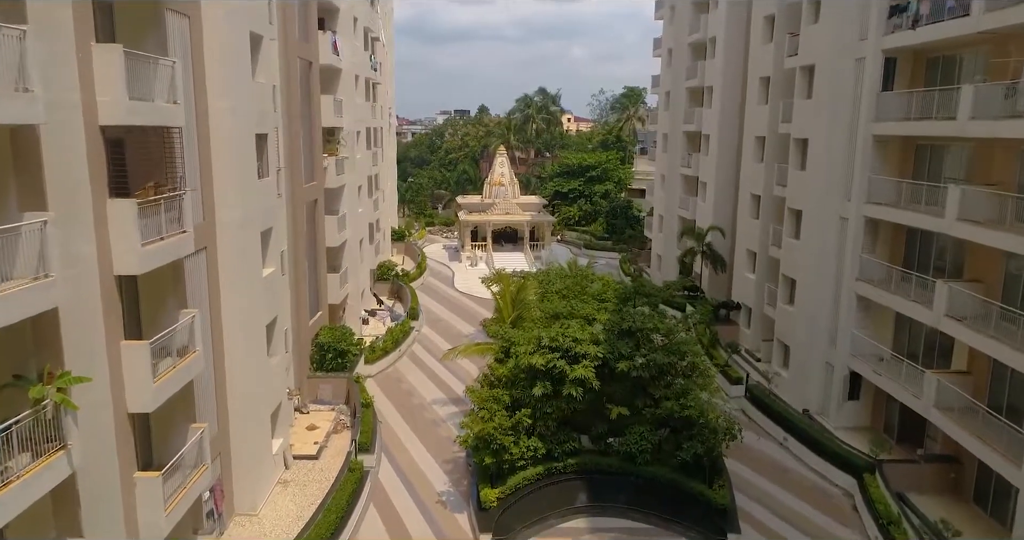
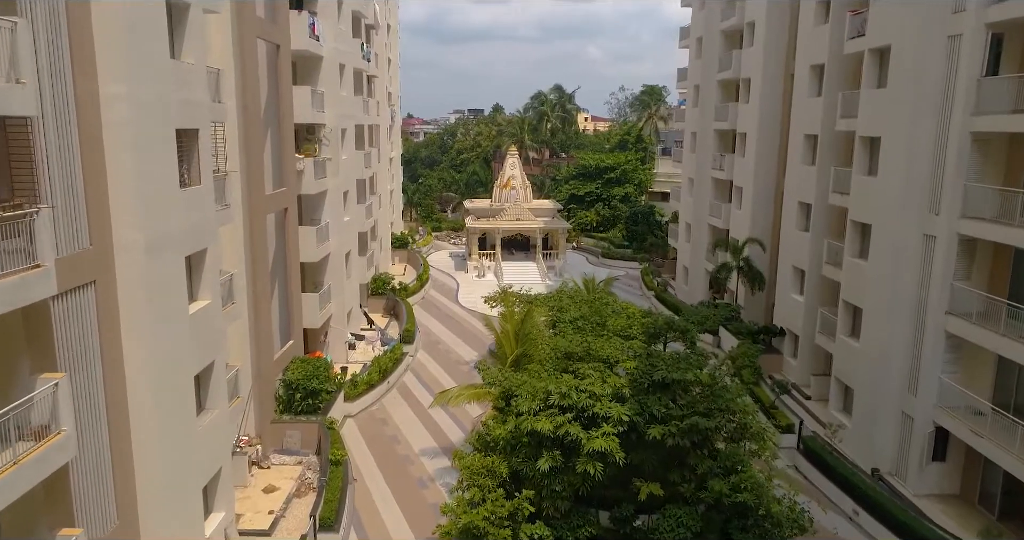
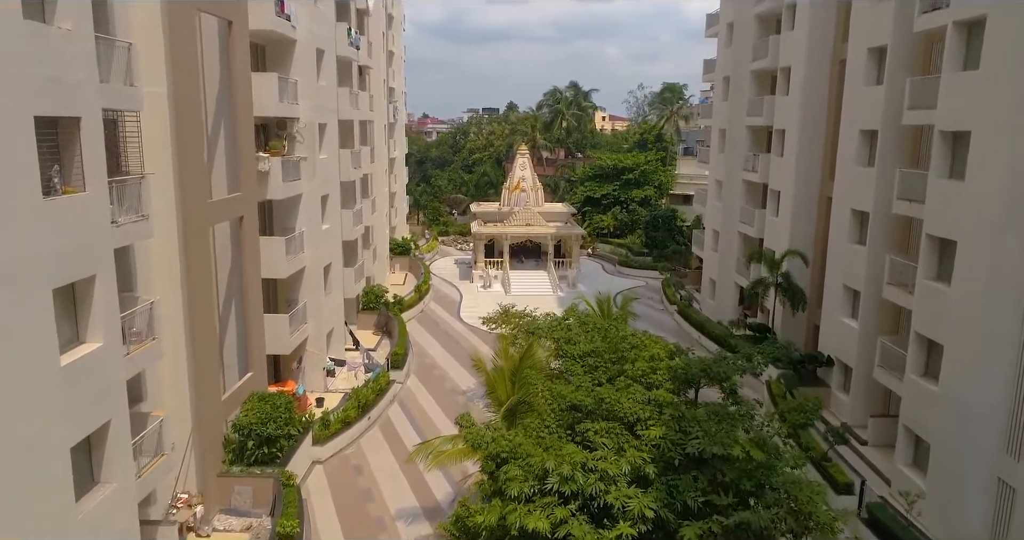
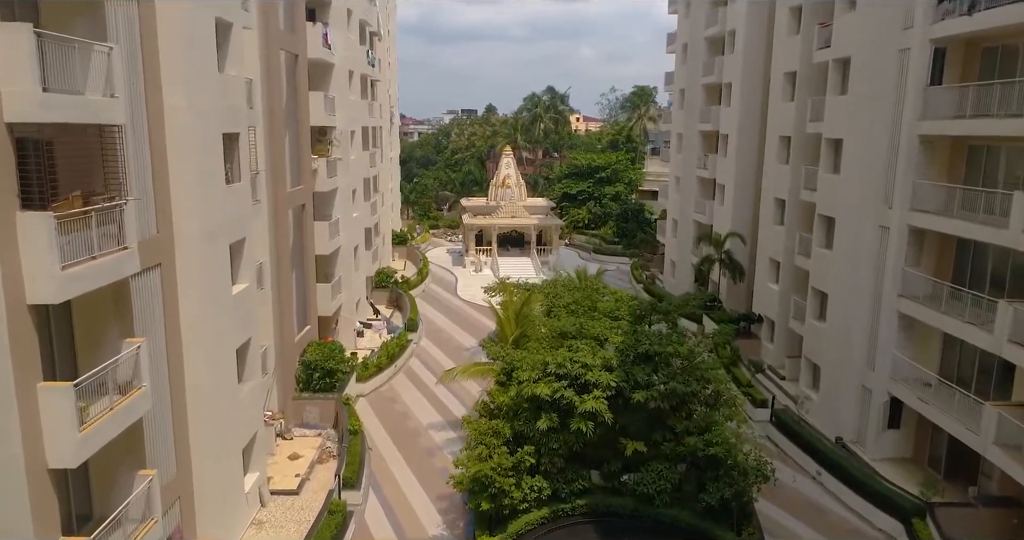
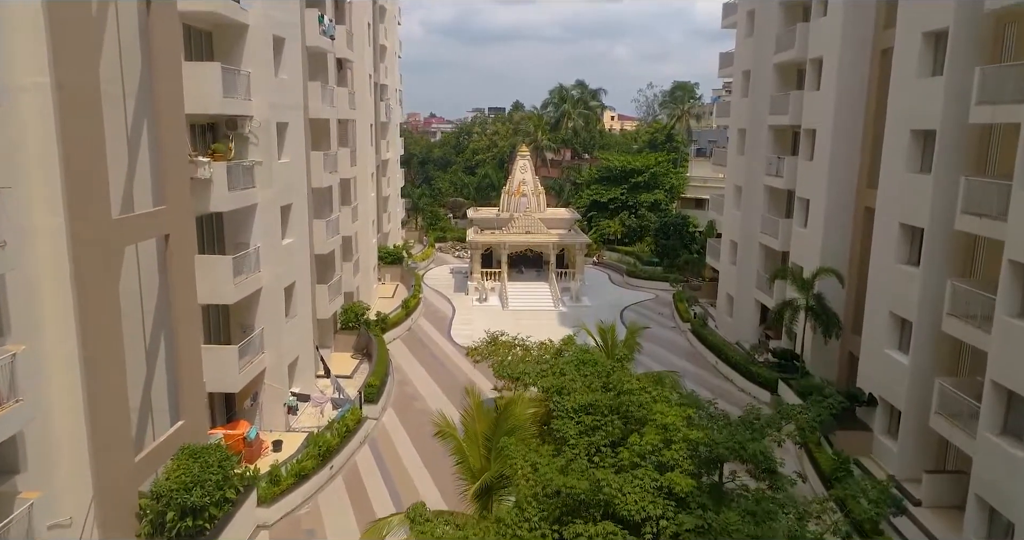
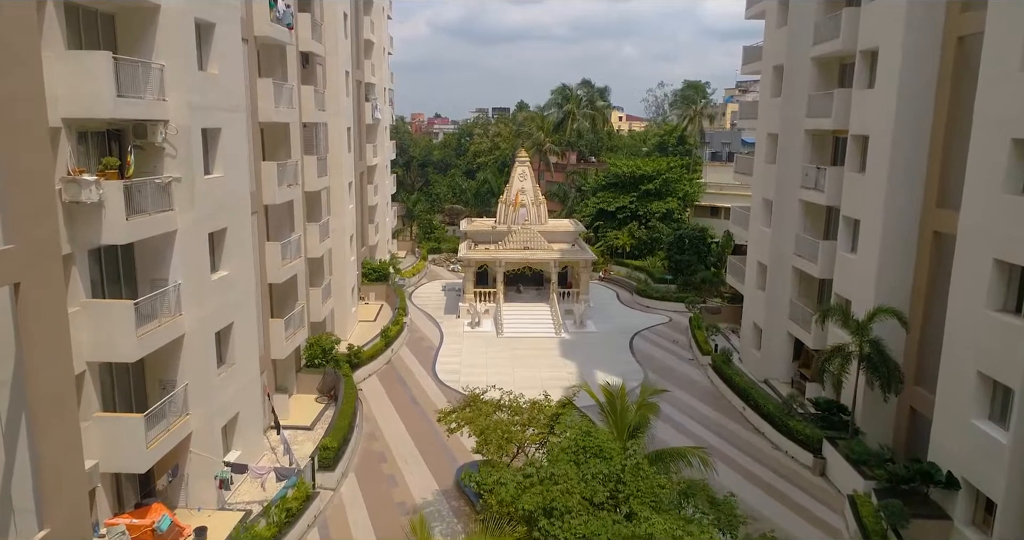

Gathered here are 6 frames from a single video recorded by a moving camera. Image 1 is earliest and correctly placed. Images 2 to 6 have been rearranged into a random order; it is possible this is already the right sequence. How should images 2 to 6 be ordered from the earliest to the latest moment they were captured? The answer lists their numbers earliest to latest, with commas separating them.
4, 2, 3, 5, 6
